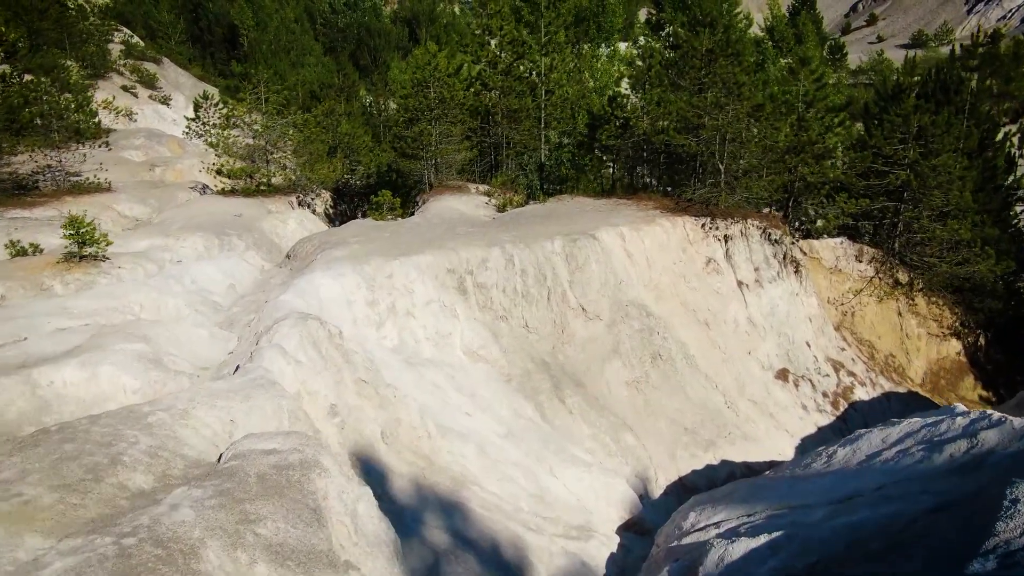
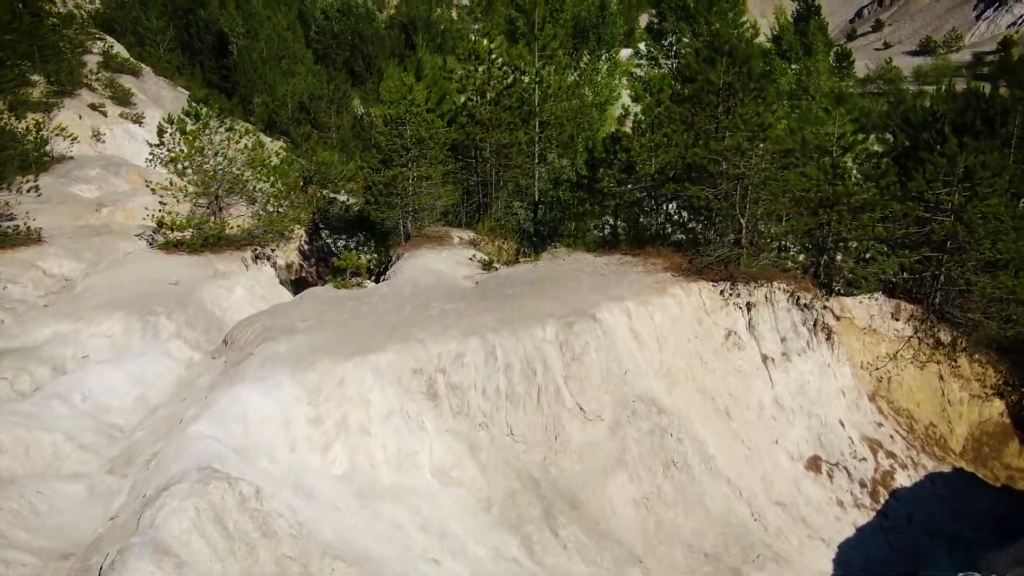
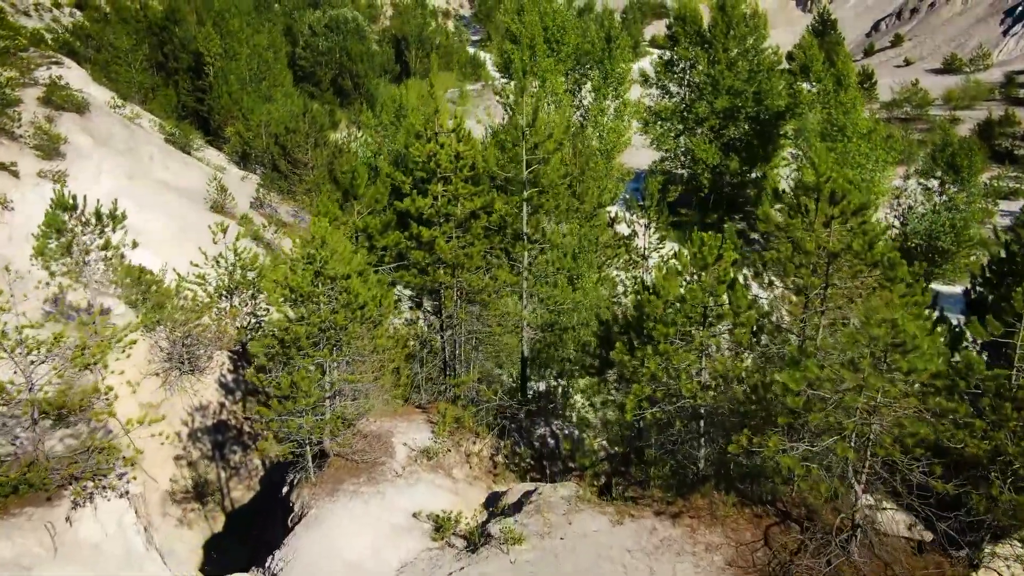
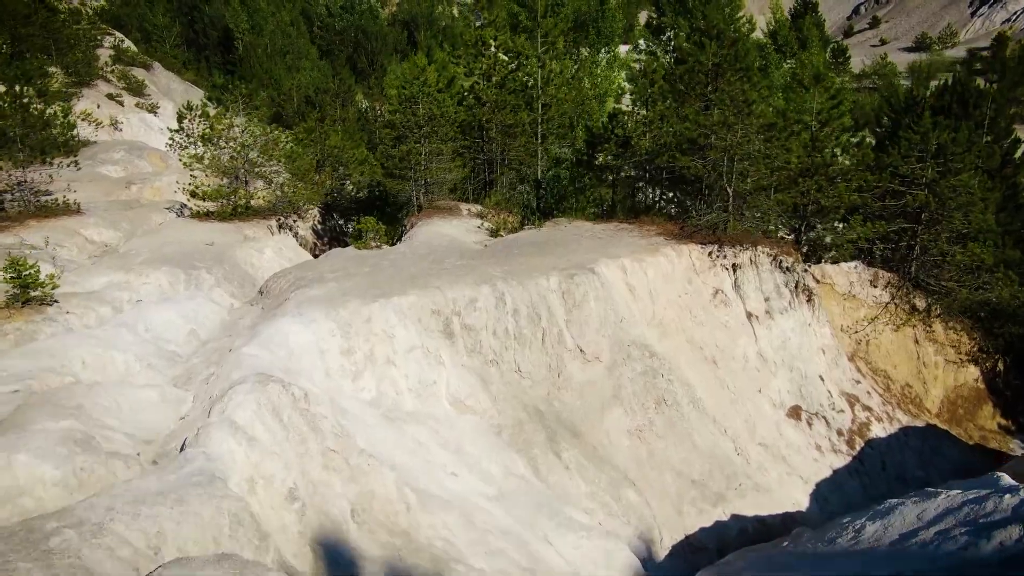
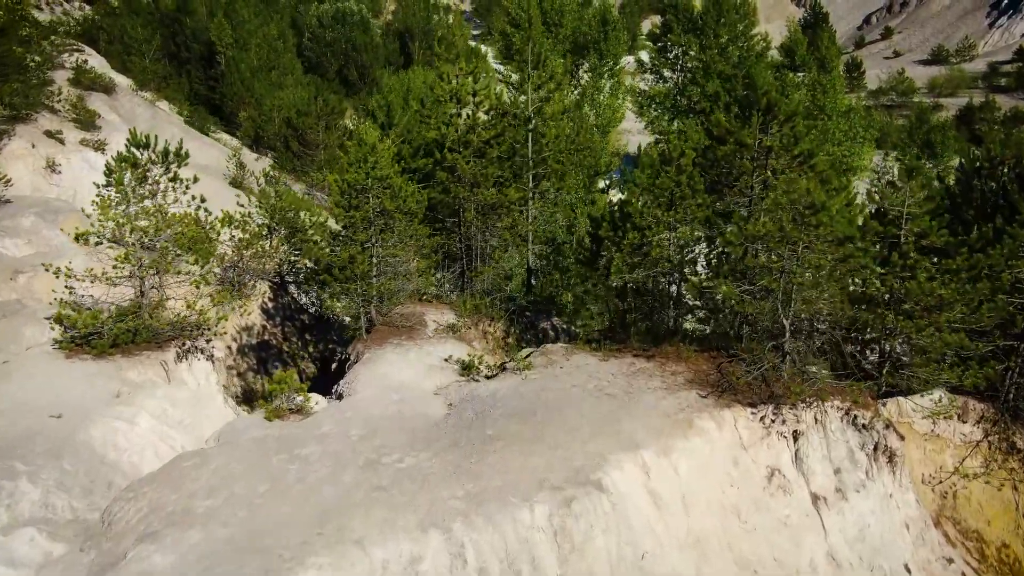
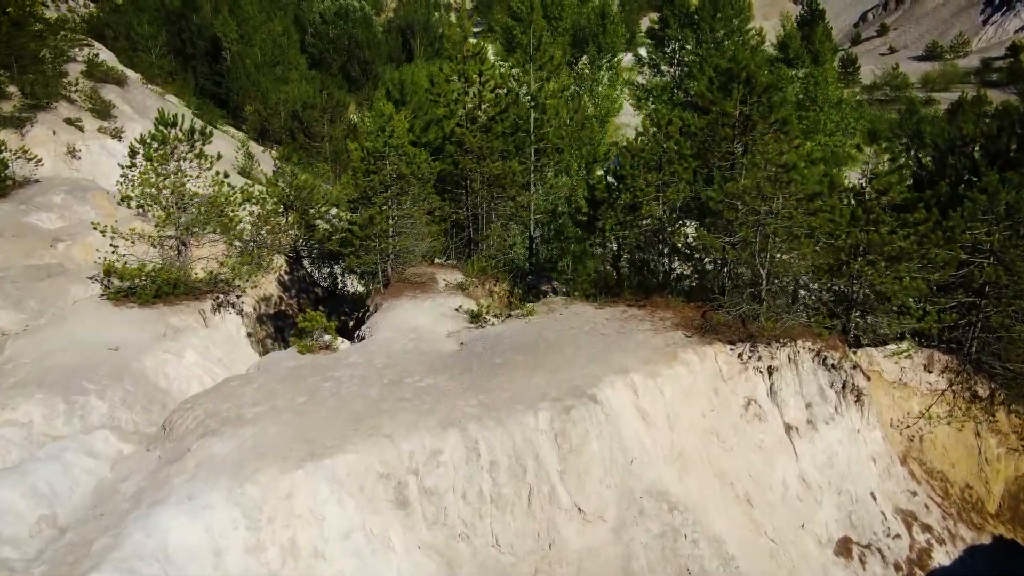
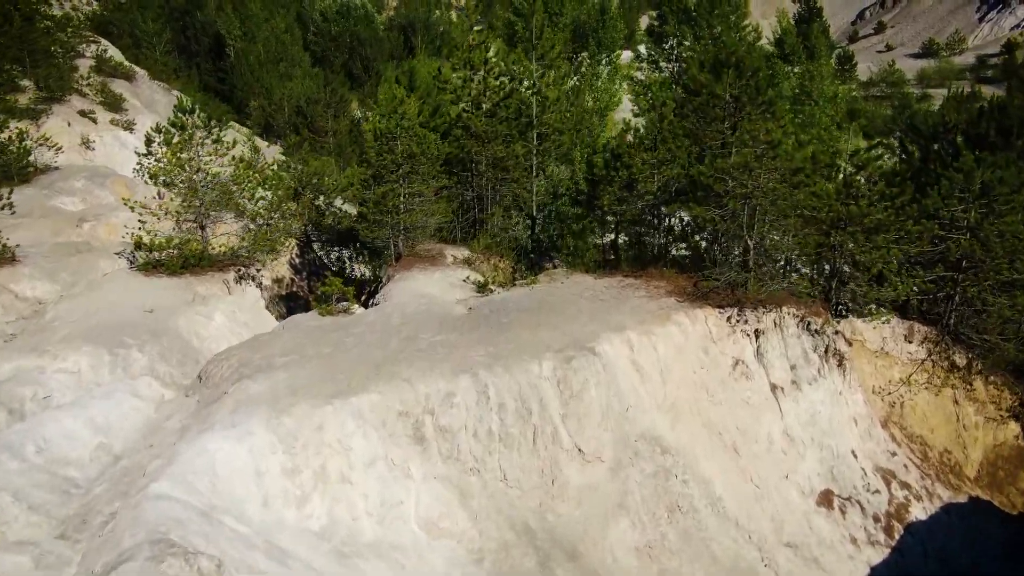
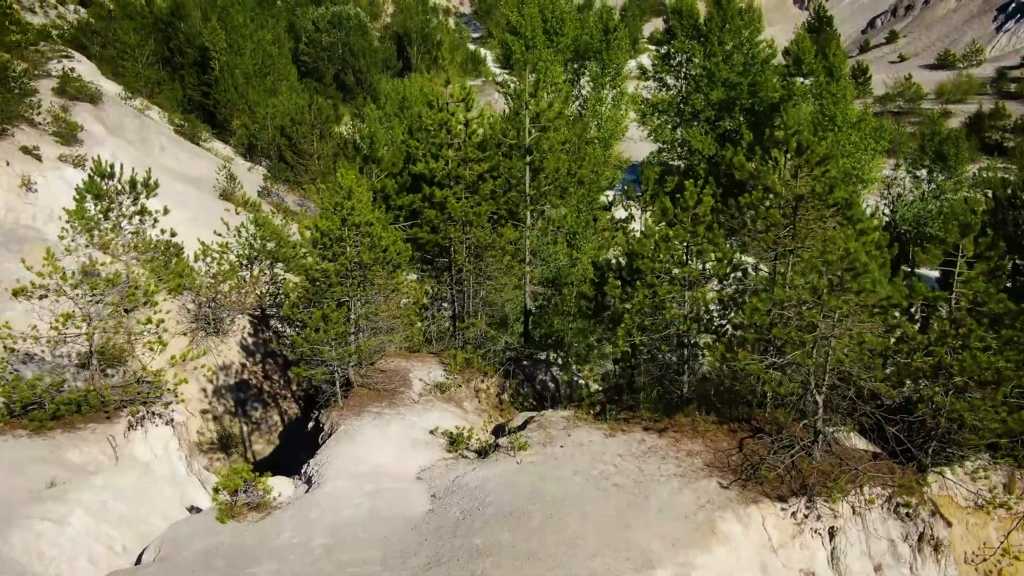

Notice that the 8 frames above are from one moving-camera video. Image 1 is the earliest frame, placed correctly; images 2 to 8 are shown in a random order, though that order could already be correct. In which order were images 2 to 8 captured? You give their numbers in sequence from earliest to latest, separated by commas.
4, 2, 7, 6, 5, 8, 3
